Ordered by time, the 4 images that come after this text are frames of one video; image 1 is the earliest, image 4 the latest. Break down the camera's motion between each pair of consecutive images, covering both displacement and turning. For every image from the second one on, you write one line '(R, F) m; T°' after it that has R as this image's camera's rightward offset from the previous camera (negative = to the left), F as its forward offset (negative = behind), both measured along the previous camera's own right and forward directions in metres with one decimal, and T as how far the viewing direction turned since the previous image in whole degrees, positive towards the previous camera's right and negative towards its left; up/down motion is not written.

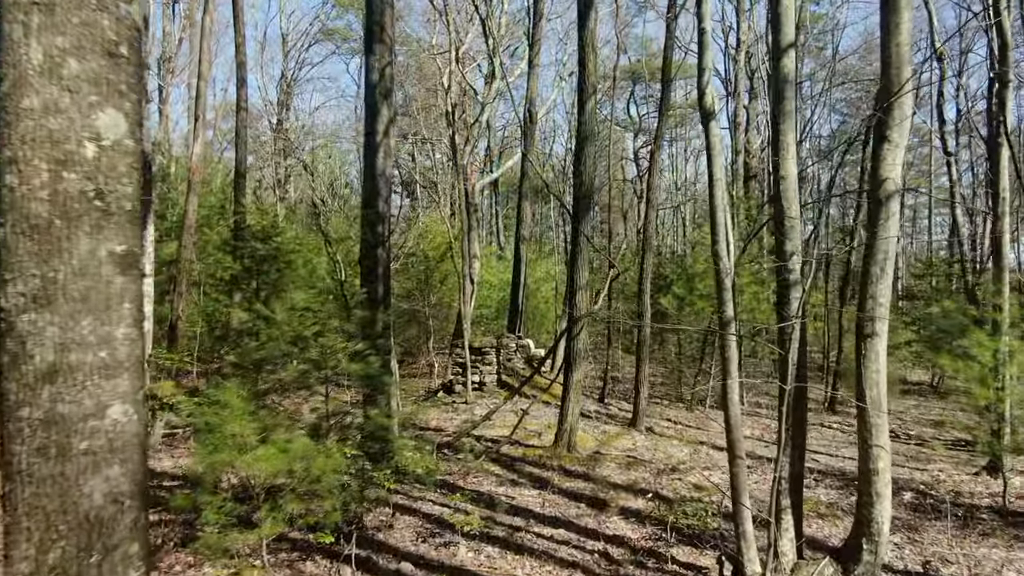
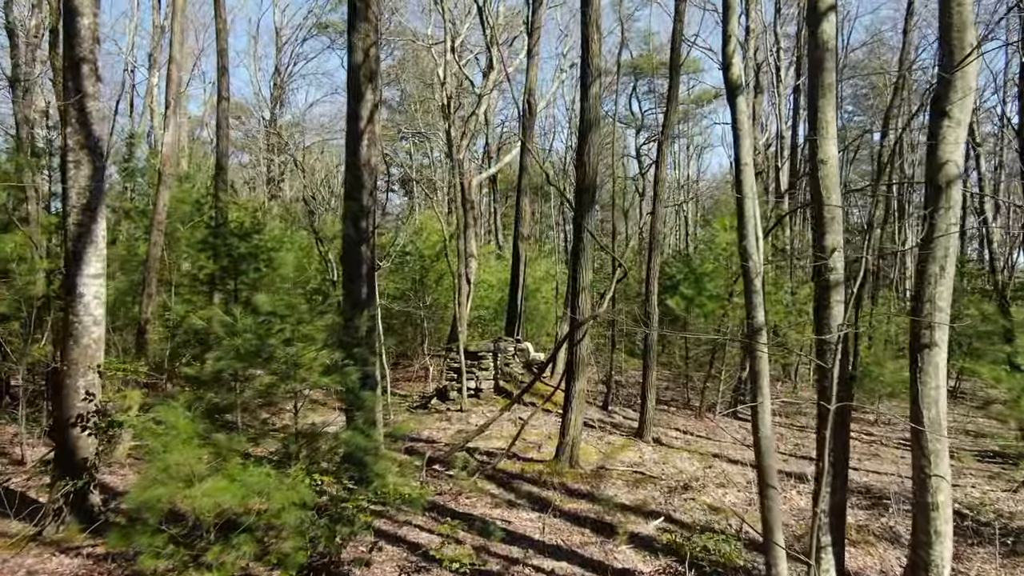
(0.0, +0.6) m; 0°
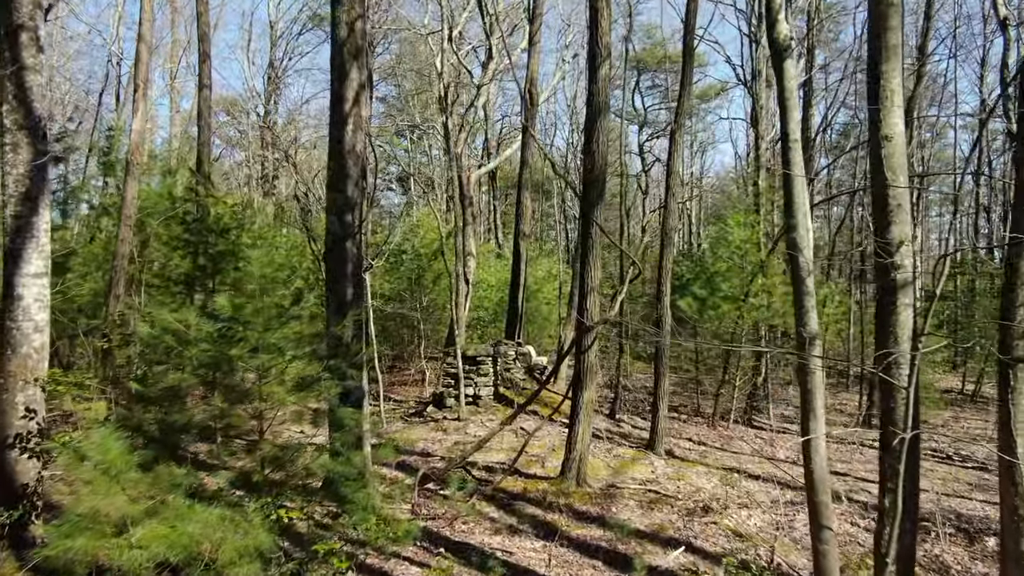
(0.0, +0.6) m; 0°
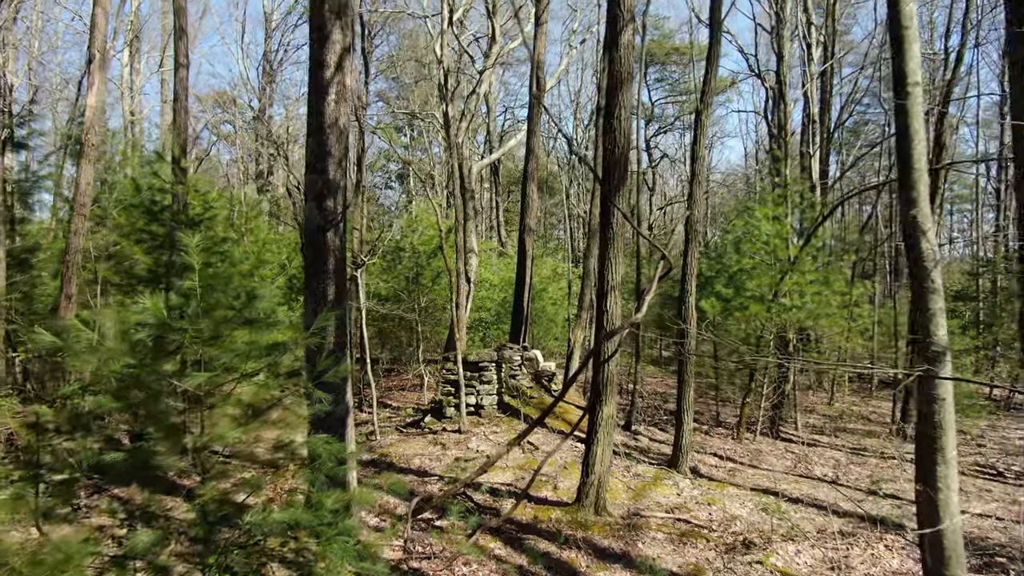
(-0.1, +0.8) m; 0°
